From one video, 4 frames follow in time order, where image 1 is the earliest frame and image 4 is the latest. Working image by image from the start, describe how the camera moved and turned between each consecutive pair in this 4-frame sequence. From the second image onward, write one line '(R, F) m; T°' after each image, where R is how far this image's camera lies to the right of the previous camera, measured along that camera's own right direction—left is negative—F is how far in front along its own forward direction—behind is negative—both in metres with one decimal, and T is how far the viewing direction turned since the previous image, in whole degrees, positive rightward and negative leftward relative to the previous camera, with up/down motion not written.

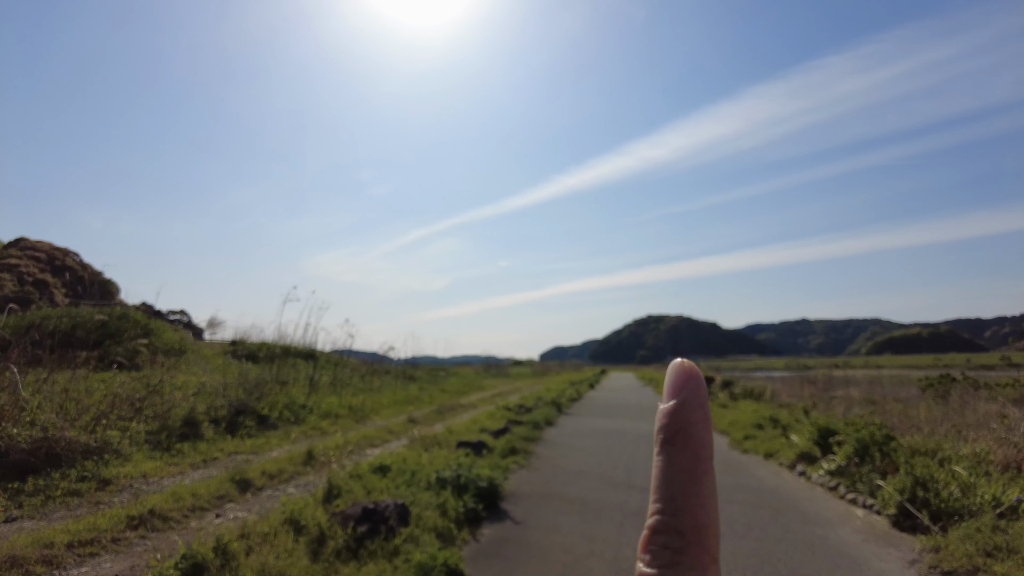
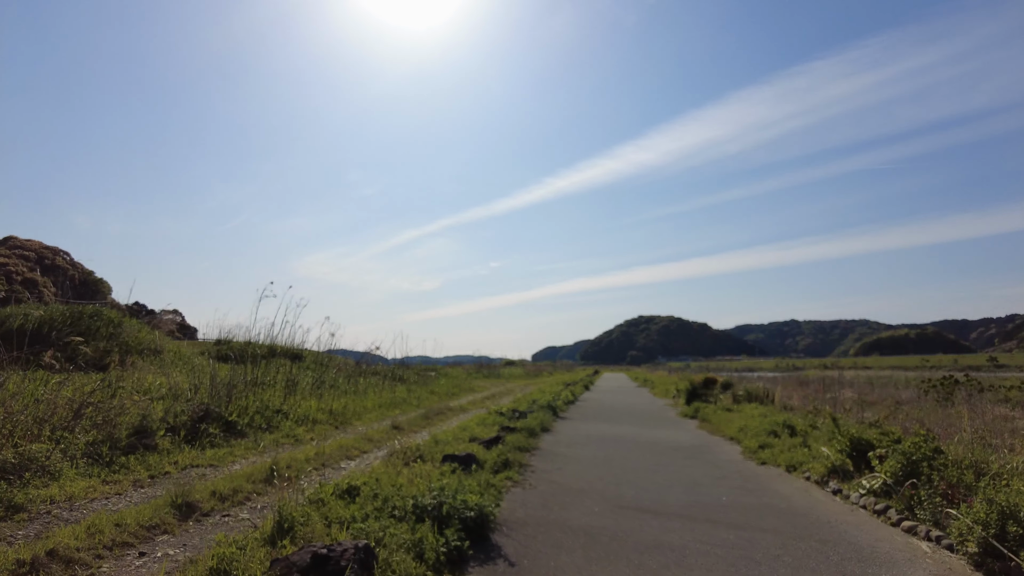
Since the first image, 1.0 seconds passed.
(0.0, +1.0) m; +1°
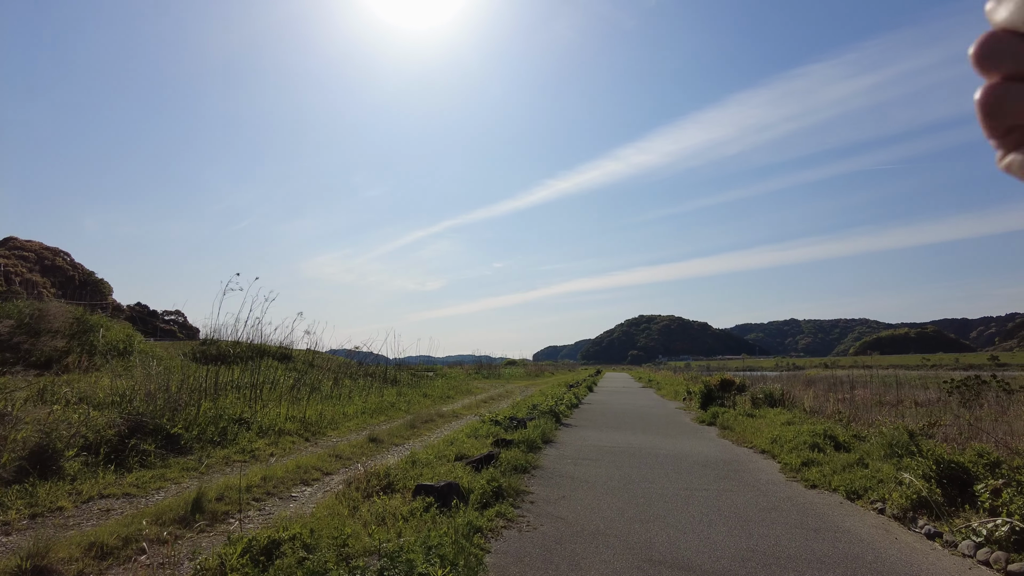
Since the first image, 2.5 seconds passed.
(+0.1, +1.7) m; 0°
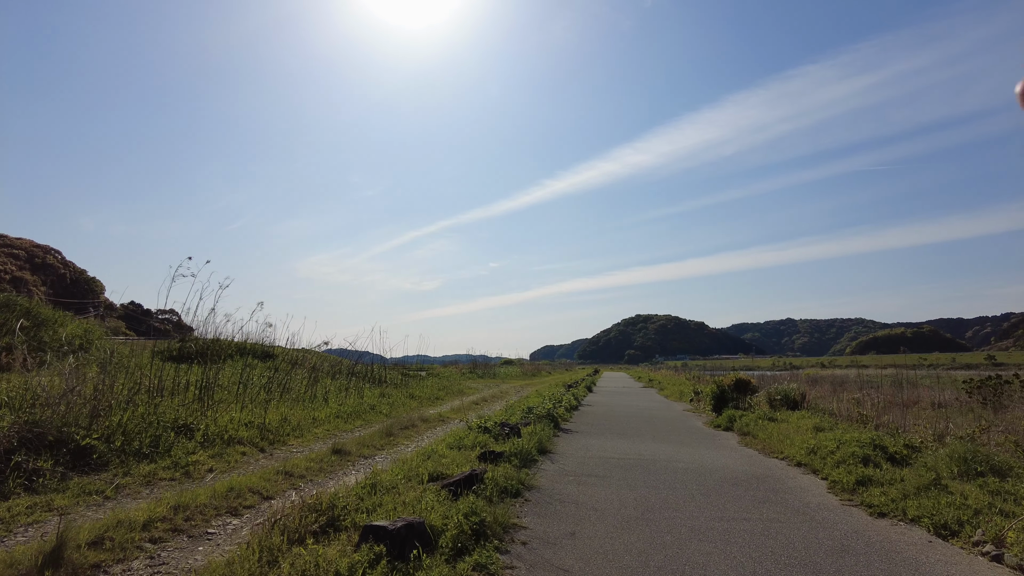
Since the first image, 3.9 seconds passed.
(+0.1, +1.6) m; 0°
